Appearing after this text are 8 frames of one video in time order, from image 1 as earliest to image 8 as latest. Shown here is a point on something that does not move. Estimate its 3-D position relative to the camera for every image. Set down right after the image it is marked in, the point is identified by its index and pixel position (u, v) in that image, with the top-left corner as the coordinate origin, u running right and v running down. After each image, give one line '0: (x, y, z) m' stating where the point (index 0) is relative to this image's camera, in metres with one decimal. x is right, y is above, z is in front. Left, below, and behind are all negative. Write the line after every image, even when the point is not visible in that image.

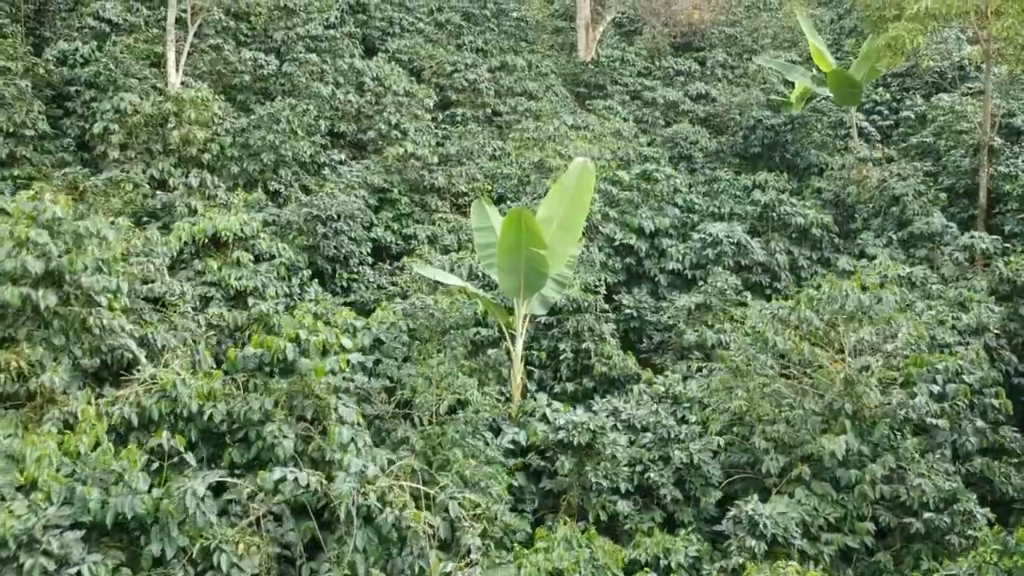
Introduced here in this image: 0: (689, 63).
0: (+2.6, +3.2, +14.6) m
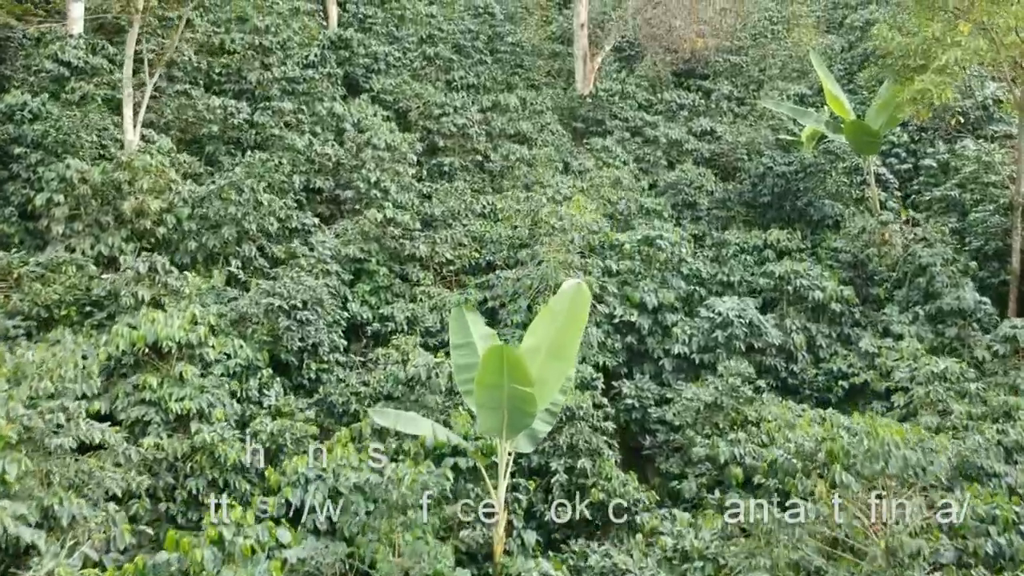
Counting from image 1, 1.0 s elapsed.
0: (+2.5, +2.6, +13.9) m
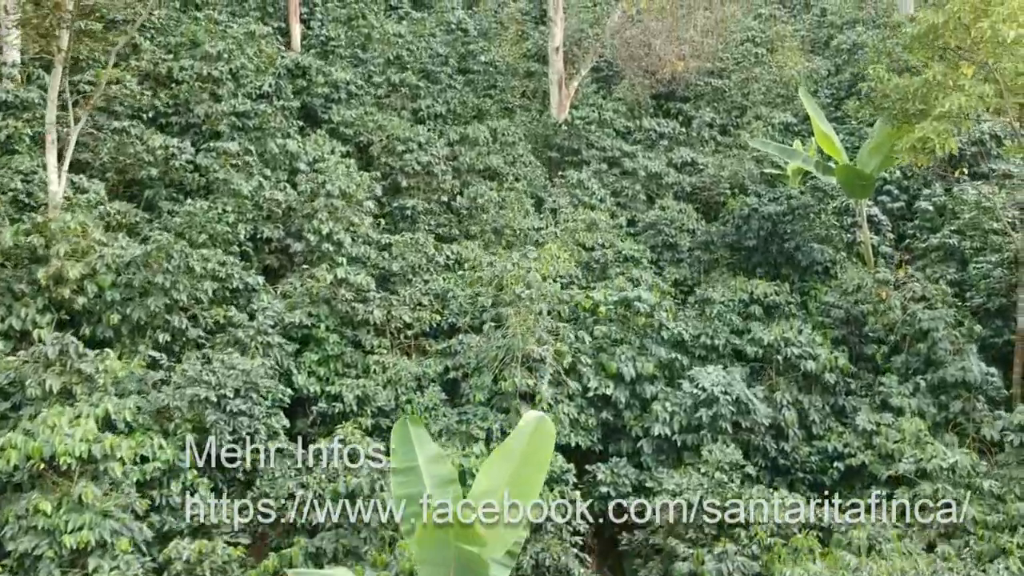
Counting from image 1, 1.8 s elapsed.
0: (+2.1, +2.2, +13.2) m
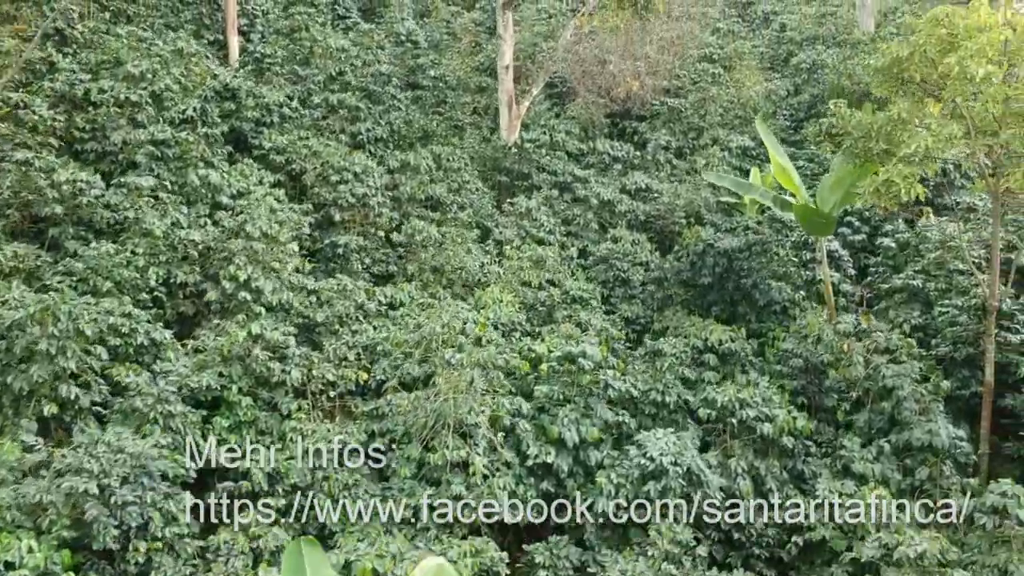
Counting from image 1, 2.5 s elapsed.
0: (+1.5, +1.8, +12.7) m
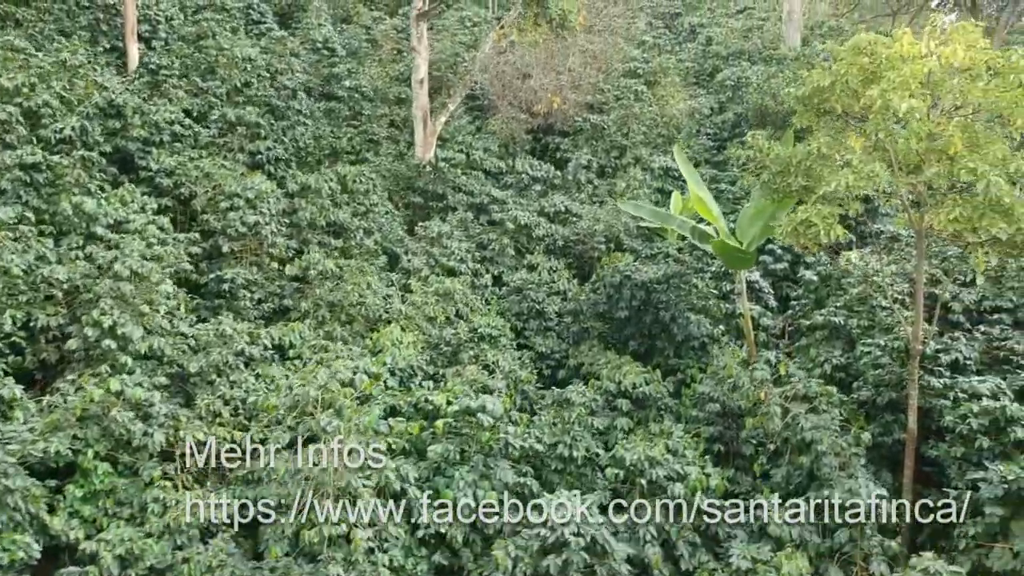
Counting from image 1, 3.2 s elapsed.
0: (+0.4, +1.5, +12.2) m
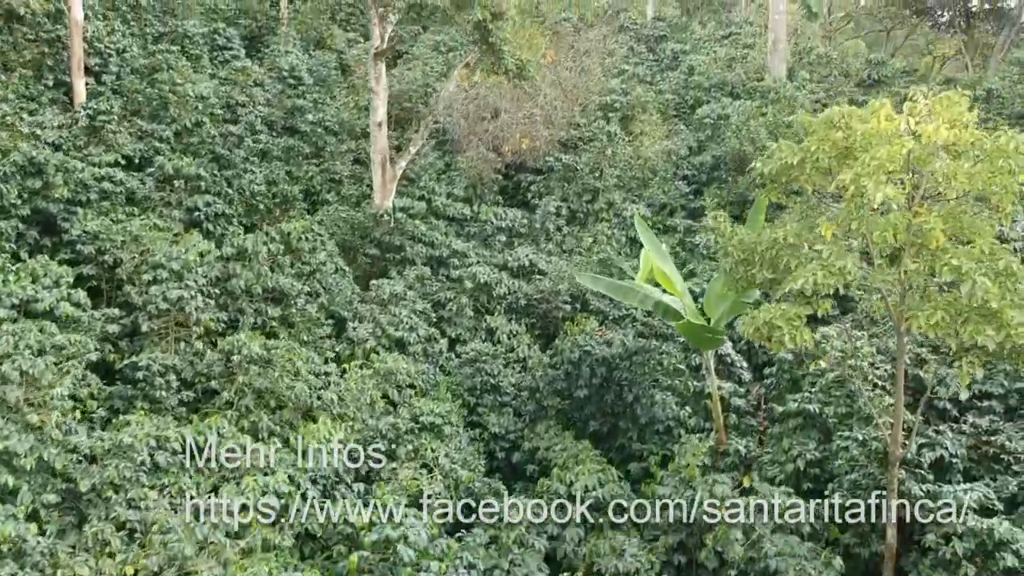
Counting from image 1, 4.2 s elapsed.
0: (0.0, +0.9, +11.5) m
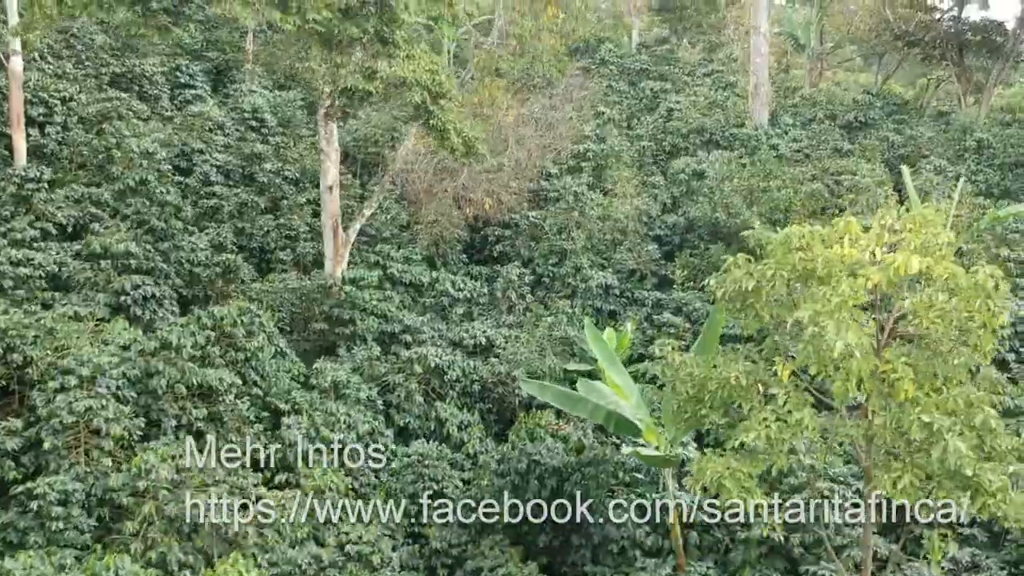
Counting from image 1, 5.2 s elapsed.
0: (-0.4, +0.1, +10.9) m
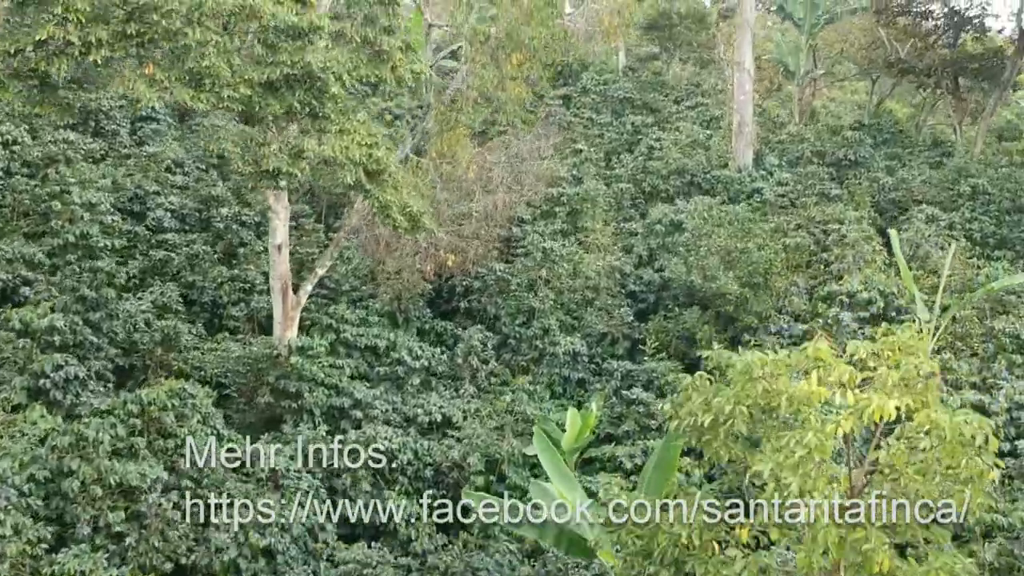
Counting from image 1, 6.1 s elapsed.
0: (-0.8, -0.6, +10.2) m
